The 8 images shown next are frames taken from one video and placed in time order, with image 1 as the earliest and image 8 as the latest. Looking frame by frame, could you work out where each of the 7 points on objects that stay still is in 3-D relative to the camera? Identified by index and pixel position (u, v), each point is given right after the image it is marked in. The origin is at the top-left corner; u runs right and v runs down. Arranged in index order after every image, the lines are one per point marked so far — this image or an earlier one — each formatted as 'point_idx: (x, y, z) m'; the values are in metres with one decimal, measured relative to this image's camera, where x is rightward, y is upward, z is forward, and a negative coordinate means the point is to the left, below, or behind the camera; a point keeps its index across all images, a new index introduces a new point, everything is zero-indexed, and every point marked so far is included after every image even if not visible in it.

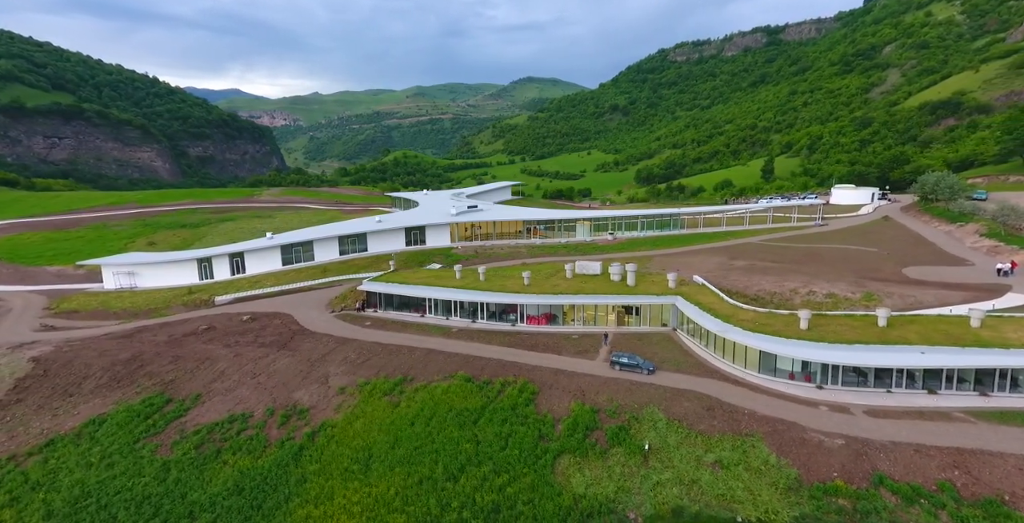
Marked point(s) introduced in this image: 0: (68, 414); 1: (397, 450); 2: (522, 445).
0: (-18.7, -6.5, +19.7) m
1: (-4.2, -6.9, +16.9) m
2: (+0.5, -6.8, +17.3) m
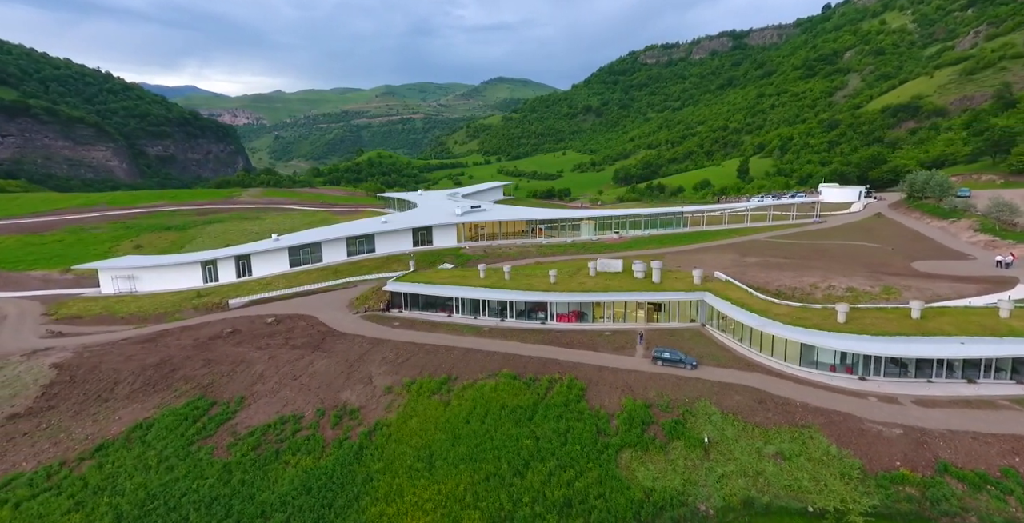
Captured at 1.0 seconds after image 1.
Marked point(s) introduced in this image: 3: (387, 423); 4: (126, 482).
0: (-16.5, -6.5, +19.3) m
1: (-2.0, -6.8, +16.8) m
2: (+2.7, -6.6, +17.2) m
3: (-4.9, -6.3, +18.3) m
4: (-12.6, -7.3, +15.6) m
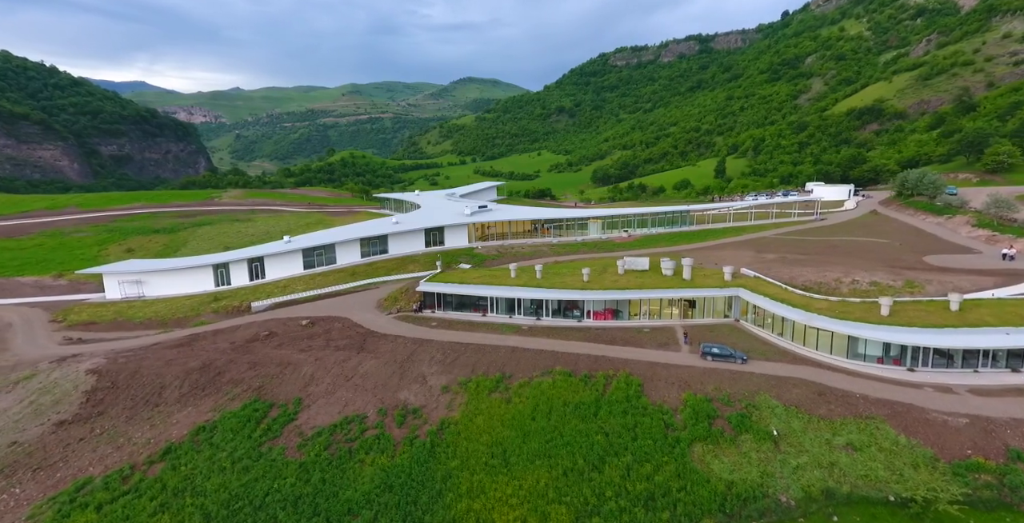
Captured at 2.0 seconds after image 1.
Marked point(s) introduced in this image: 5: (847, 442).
0: (-14.0, -6.6, +19.0) m
1: (+0.6, -6.7, +16.8) m
2: (+5.3, -6.5, +17.3) m
3: (-2.3, -6.3, +18.3) m
4: (-10.0, -7.3, +15.4) m
5: (+12.1, -6.5, +16.7) m
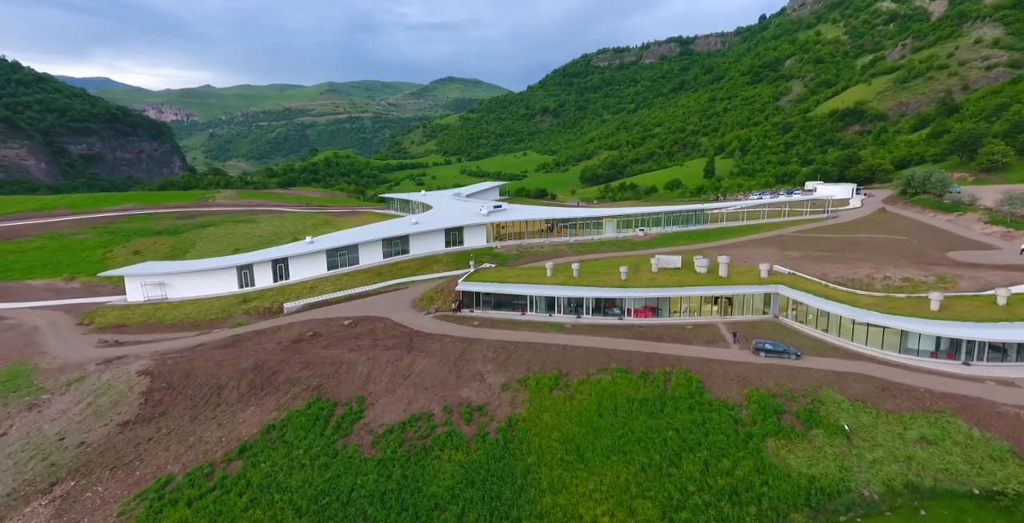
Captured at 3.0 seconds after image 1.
0: (-11.3, -6.6, +19.1) m
1: (+3.3, -6.5, +16.9) m
2: (+7.9, -6.3, +17.3) m
3: (+0.3, -6.2, +18.3) m
4: (-7.3, -7.2, +15.4) m
5: (+14.7, -6.3, +16.8) m
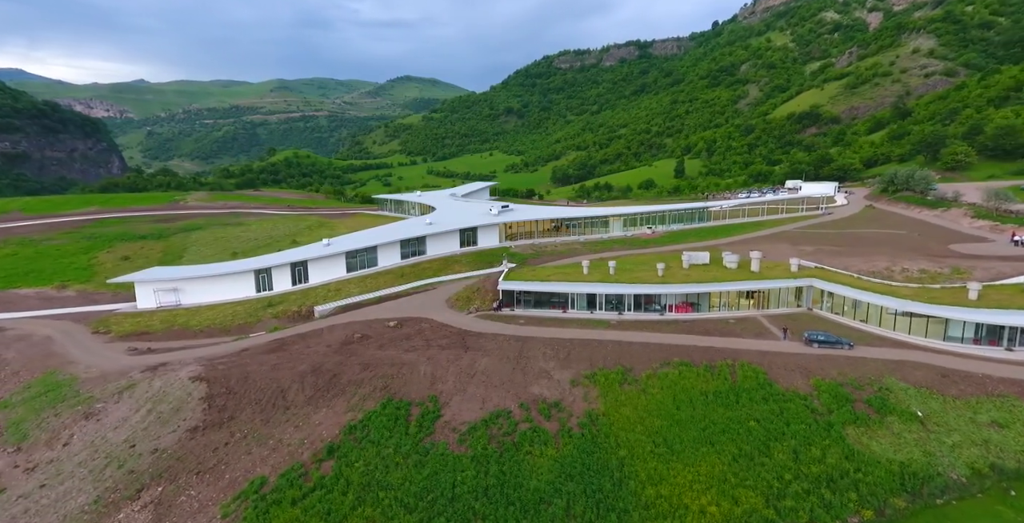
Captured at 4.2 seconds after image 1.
0: (-8.2, -6.6, +19.0) m
1: (+6.5, -6.4, +17.1) m
2: (+11.1, -6.0, +17.7) m
3: (+3.5, -6.0, +18.5) m
4: (-4.1, -7.2, +15.5) m
5: (+17.9, -5.9, +17.4) m
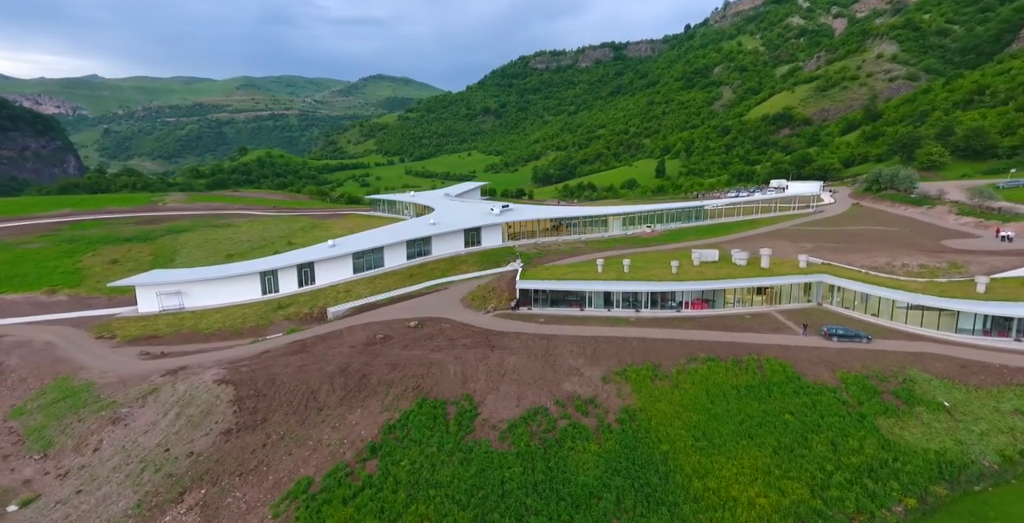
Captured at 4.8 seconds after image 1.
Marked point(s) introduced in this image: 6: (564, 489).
0: (-6.7, -6.6, +19.0) m
1: (+8.0, -6.2, +17.4) m
2: (+12.6, -5.9, +18.1) m
3: (+5.0, -5.9, +18.8) m
4: (-2.5, -7.2, +15.5) m
5: (+19.5, -5.7, +17.9) m
6: (+1.6, -7.4, +15.0) m
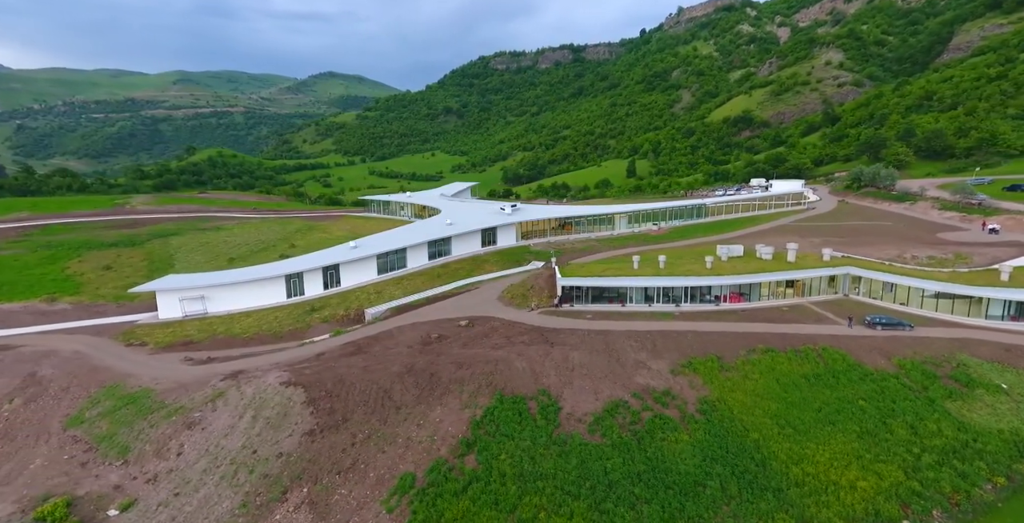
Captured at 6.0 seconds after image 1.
0: (-3.3, -6.7, +19.4) m
1: (+11.4, -6.0, +18.1) m
2: (+16.0, -5.5, +18.9) m
3: (+8.3, -5.7, +19.4) m
4: (+1.0, -7.1, +16.0) m
5: (+22.8, -5.2, +18.8) m
6: (+5.1, -7.3, +15.6) m
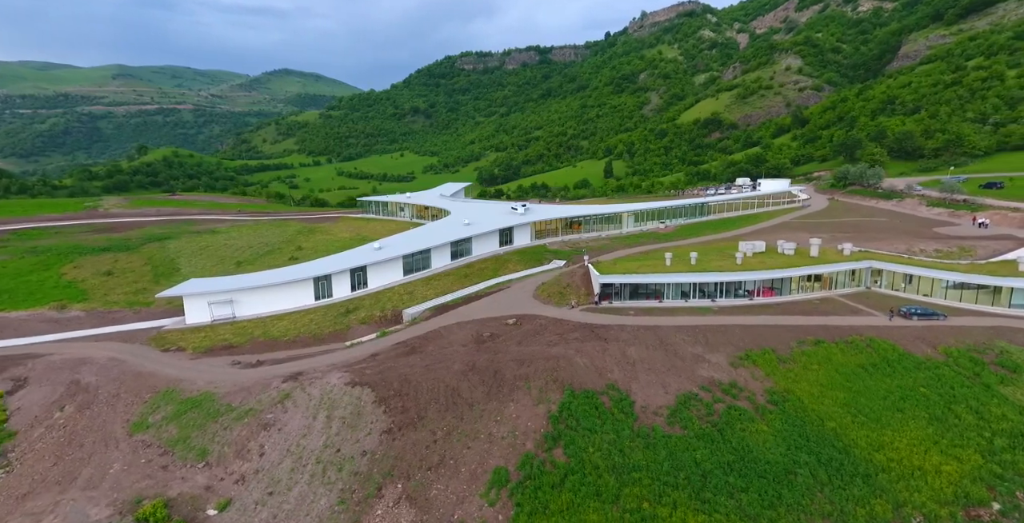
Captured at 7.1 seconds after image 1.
0: (-0.1, -6.7, +20.0) m
1: (+14.6, -5.7, +18.8) m
2: (+19.2, -5.2, +19.6) m
3: (+11.5, -5.5, +20.1) m
4: (+4.2, -7.1, +16.7) m
5: (+26.0, -4.7, +19.6) m
6: (+8.3, -7.2, +16.3) m
